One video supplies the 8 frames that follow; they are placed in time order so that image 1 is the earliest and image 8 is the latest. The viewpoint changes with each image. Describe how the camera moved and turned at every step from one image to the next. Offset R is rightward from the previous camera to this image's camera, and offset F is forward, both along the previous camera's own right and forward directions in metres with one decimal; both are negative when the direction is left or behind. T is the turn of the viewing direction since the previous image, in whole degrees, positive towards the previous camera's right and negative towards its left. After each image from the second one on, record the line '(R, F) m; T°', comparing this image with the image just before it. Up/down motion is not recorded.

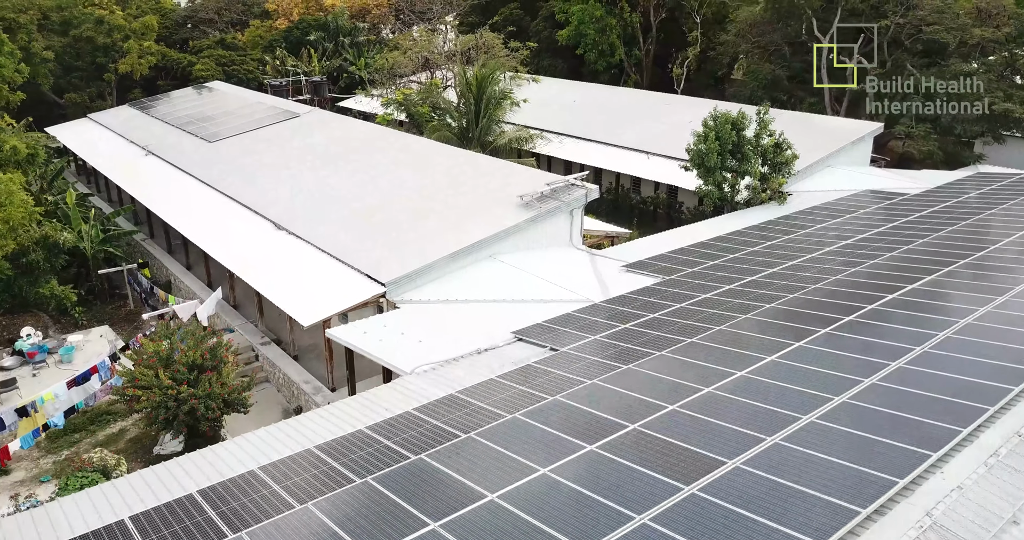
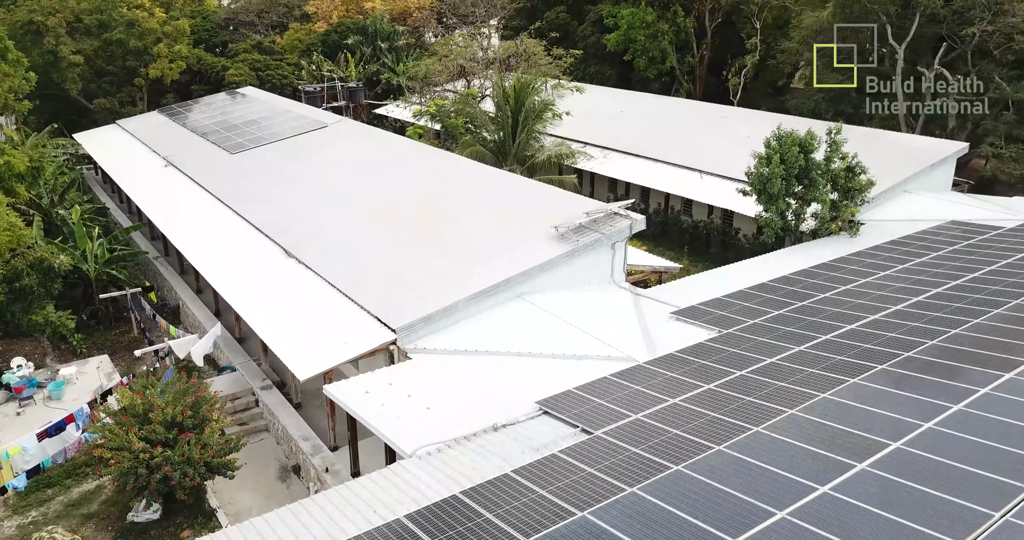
(+0.3, +2.2) m; -3°
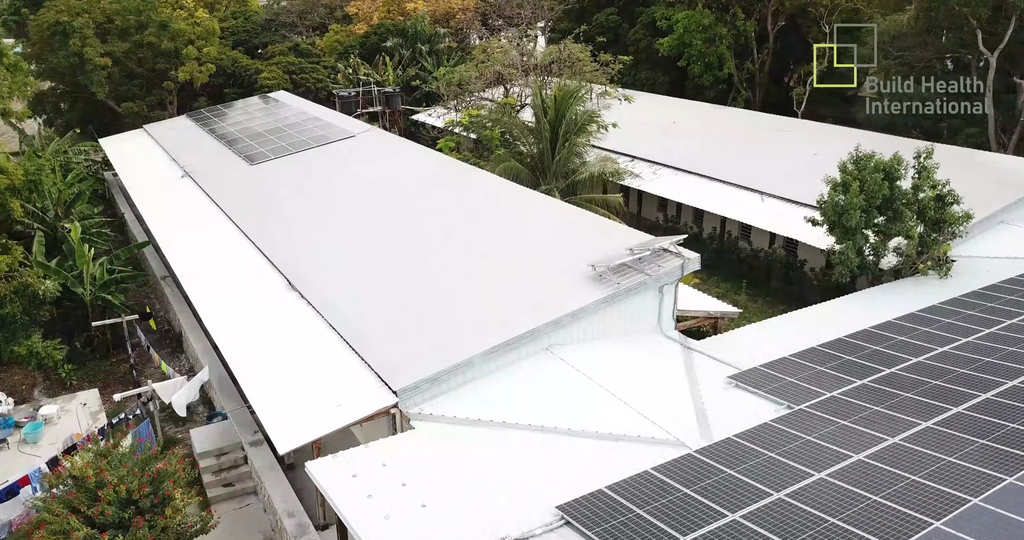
(+0.3, +2.3) m; -3°
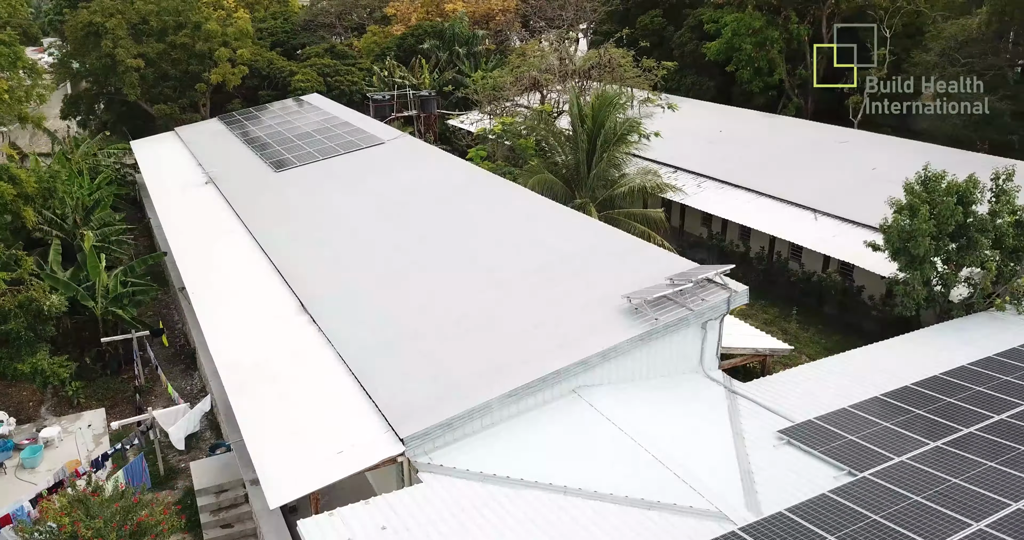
(+0.2, +1.3) m; -3°
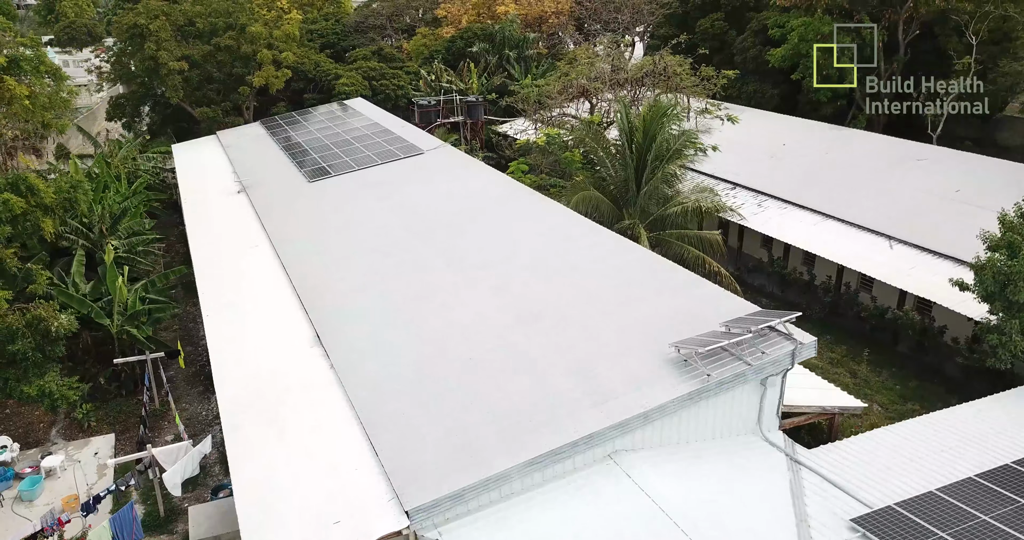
(+0.3, +1.5) m; -4°
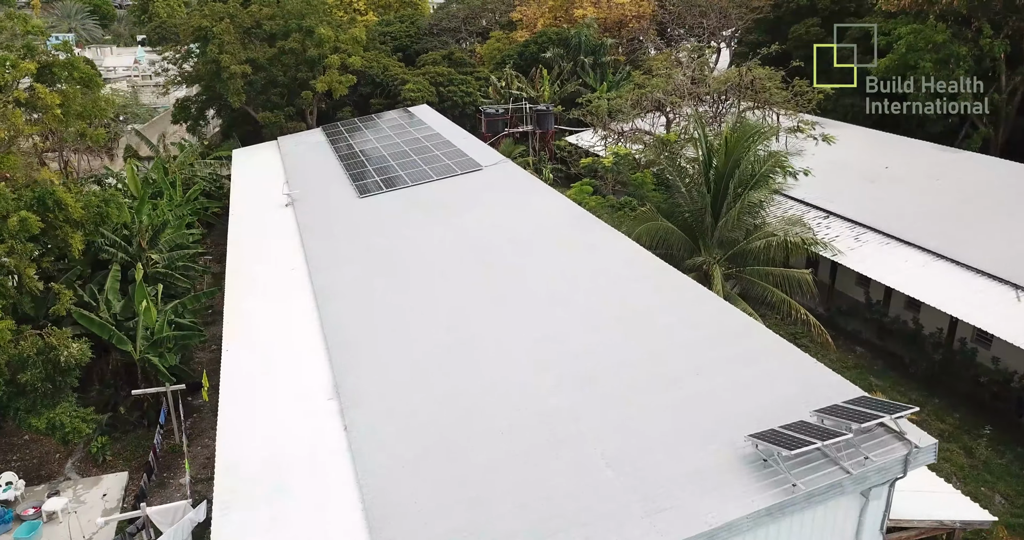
(+0.4, +2.0) m; -6°
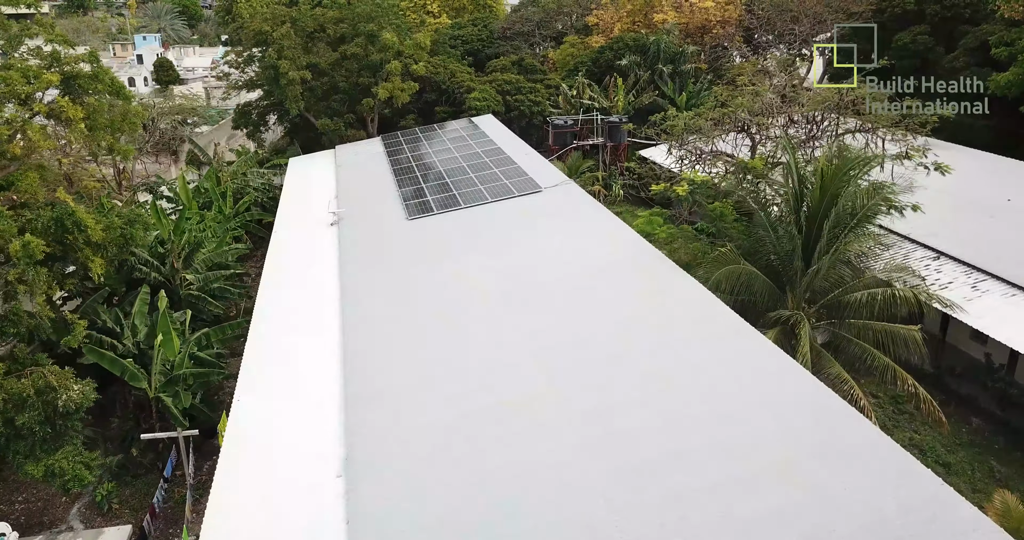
(+0.3, +2.0) m; -5°
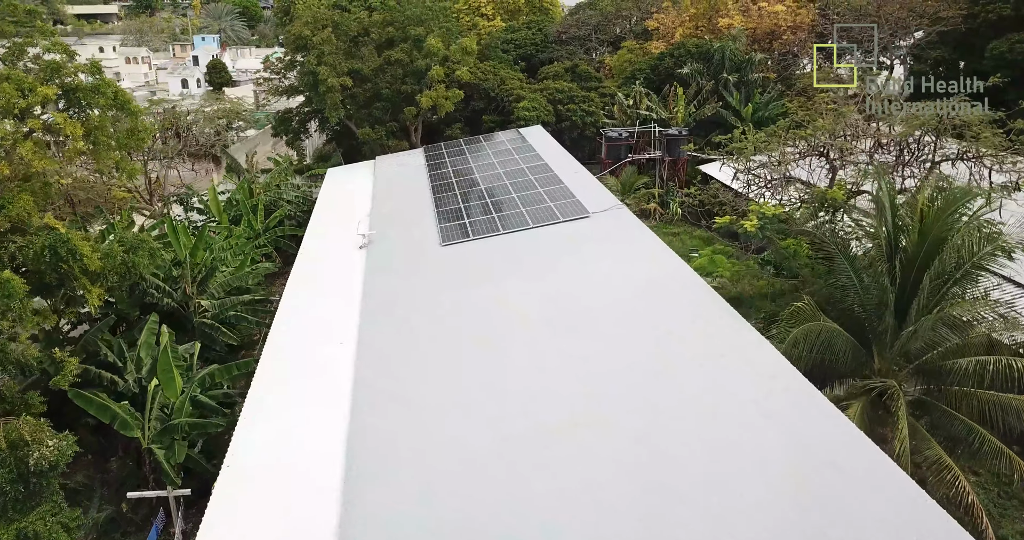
(+0.2, +1.9) m; -4°
